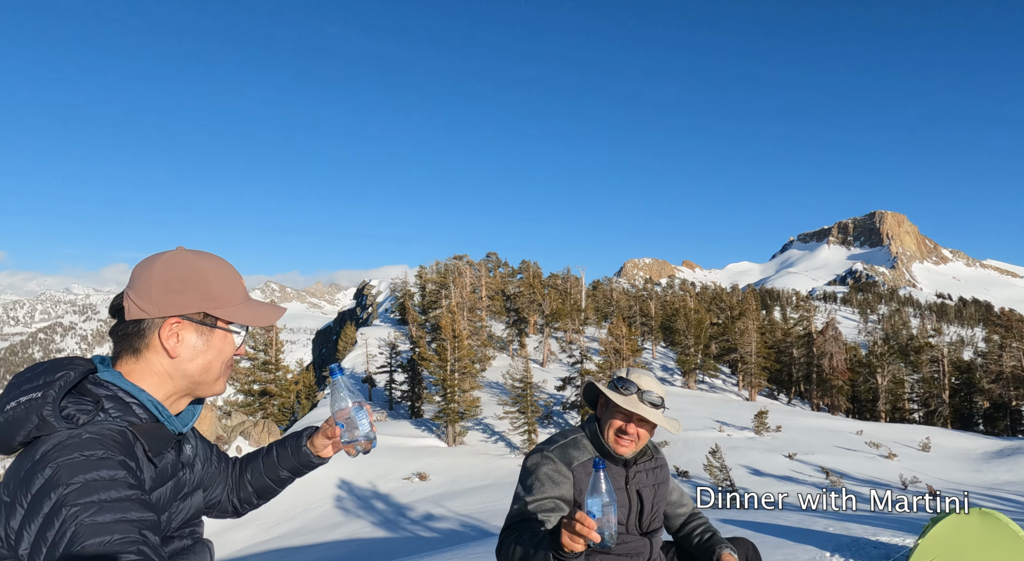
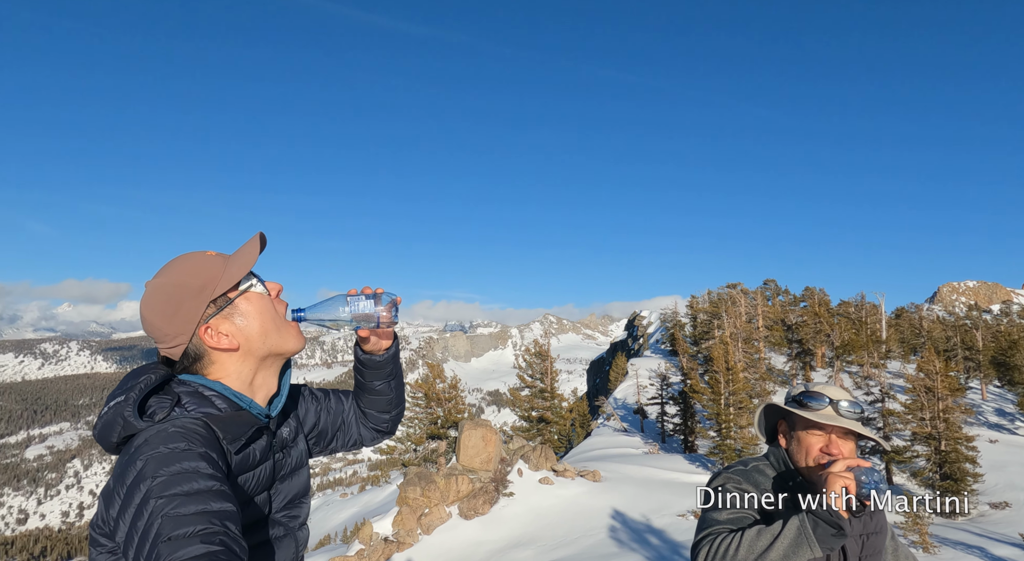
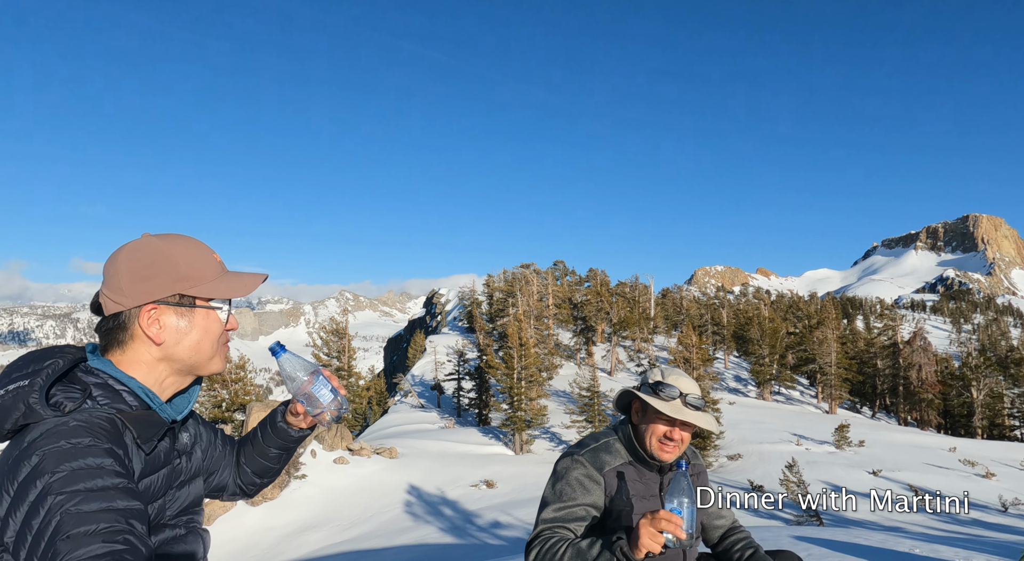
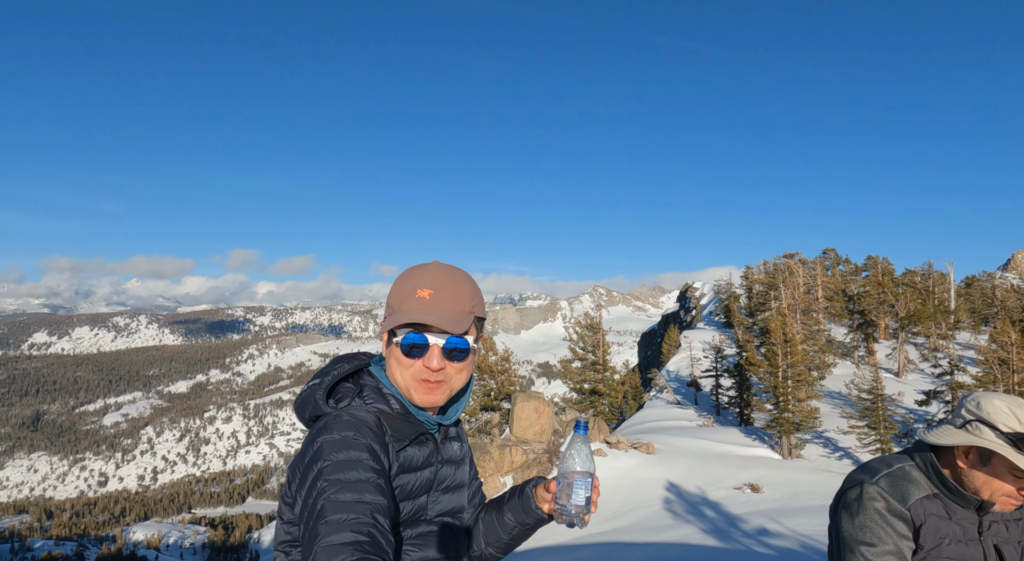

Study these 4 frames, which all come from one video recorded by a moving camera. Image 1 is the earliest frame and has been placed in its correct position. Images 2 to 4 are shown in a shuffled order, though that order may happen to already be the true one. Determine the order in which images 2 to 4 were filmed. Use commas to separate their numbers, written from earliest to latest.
3, 2, 4
